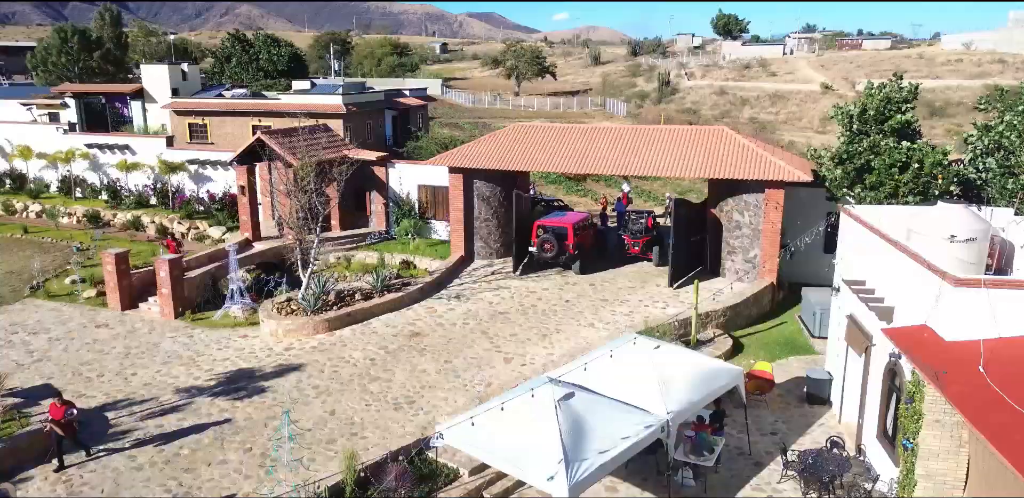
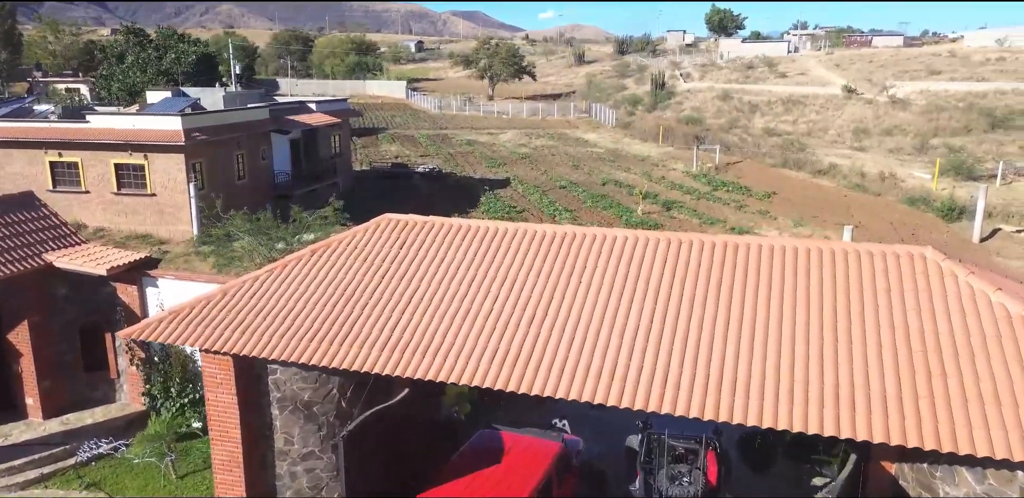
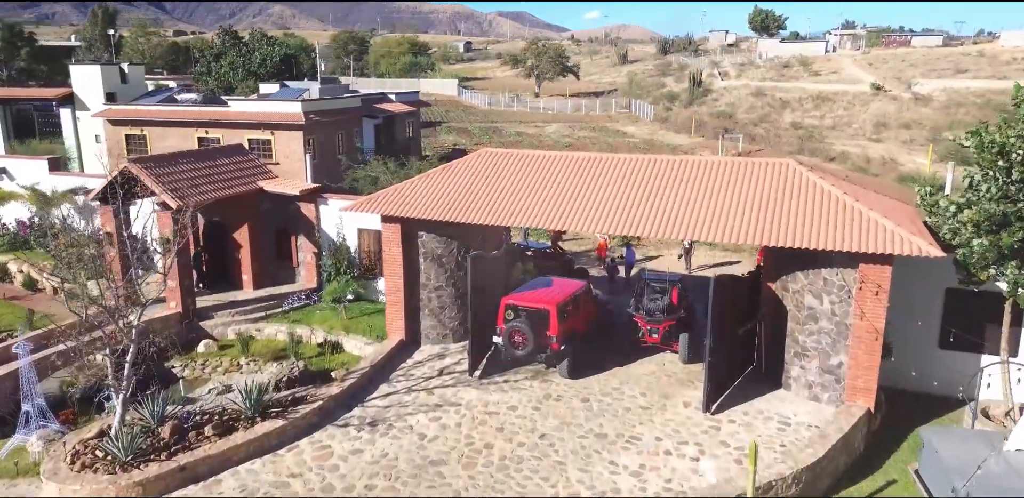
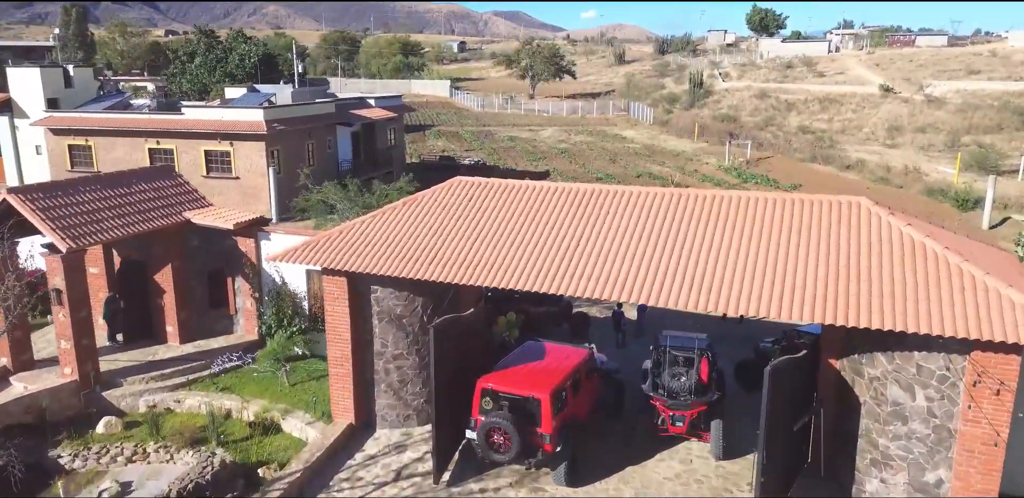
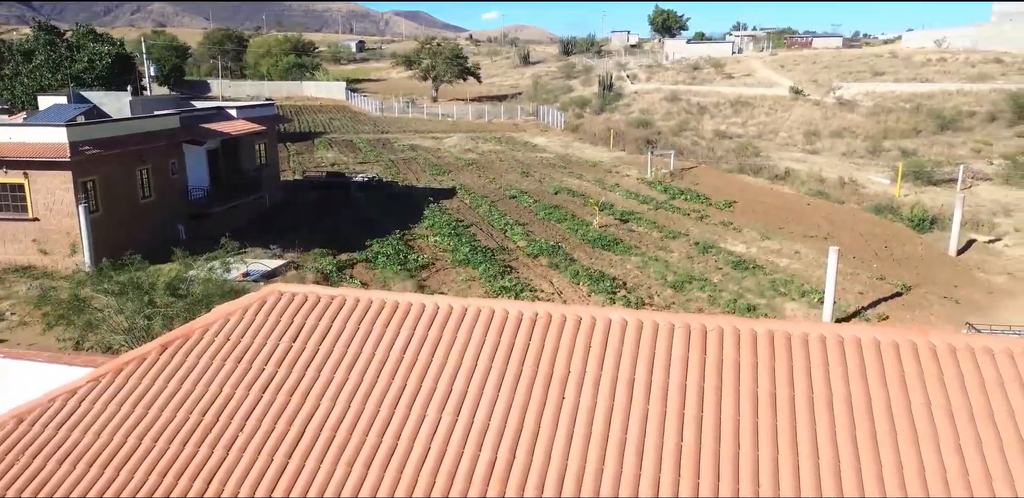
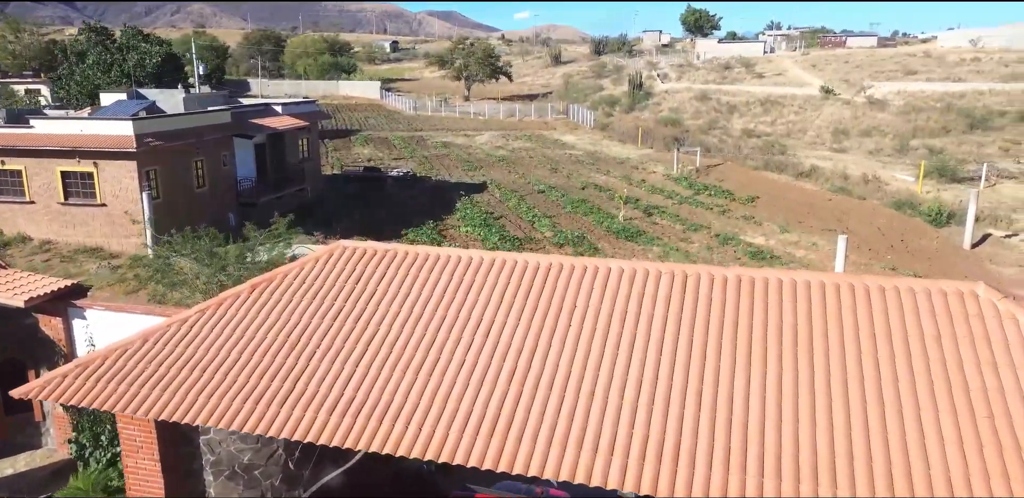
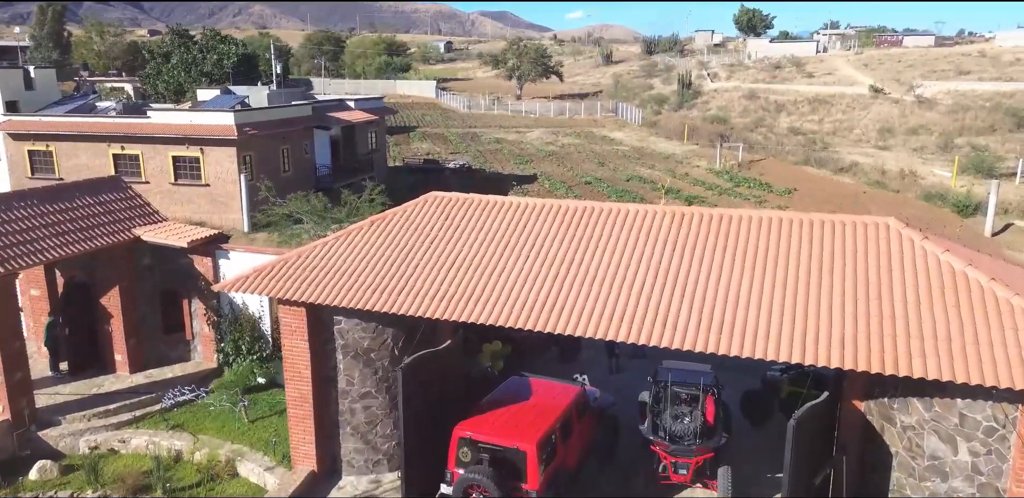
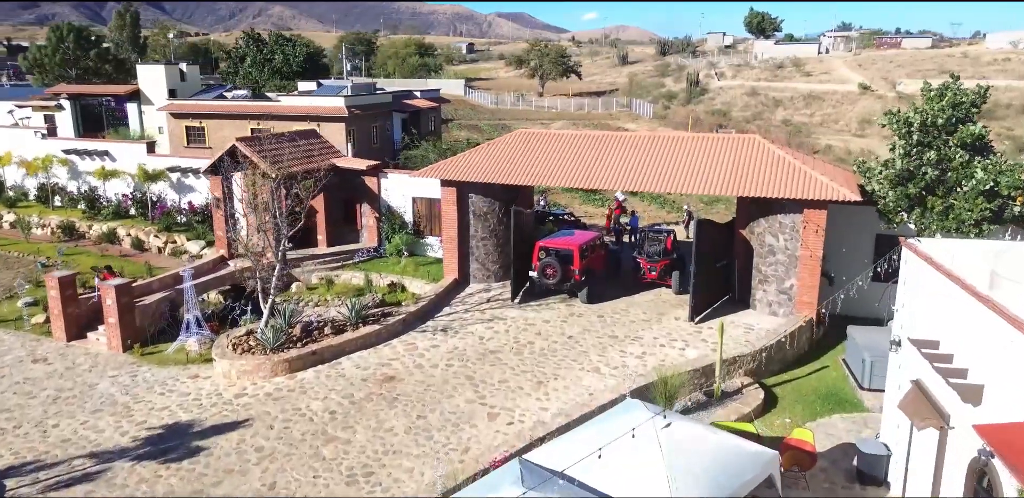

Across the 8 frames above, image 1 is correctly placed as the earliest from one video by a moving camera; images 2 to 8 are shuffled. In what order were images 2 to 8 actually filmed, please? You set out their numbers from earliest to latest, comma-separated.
8, 3, 4, 7, 2, 6, 5
